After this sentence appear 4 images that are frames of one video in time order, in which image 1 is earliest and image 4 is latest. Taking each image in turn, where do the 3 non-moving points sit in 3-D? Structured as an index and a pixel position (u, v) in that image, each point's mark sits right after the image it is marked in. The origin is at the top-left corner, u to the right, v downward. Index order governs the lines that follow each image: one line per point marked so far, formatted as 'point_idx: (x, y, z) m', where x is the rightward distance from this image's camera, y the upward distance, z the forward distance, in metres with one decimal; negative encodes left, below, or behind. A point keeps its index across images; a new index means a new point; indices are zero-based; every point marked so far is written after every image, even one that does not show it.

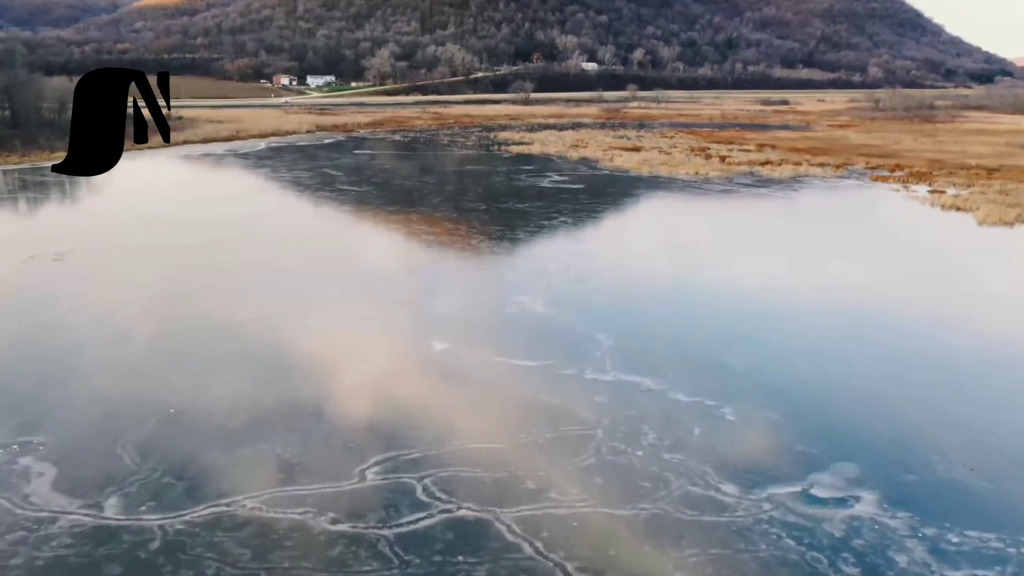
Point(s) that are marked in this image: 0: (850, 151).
0: (+8.8, +3.5, +19.9) m
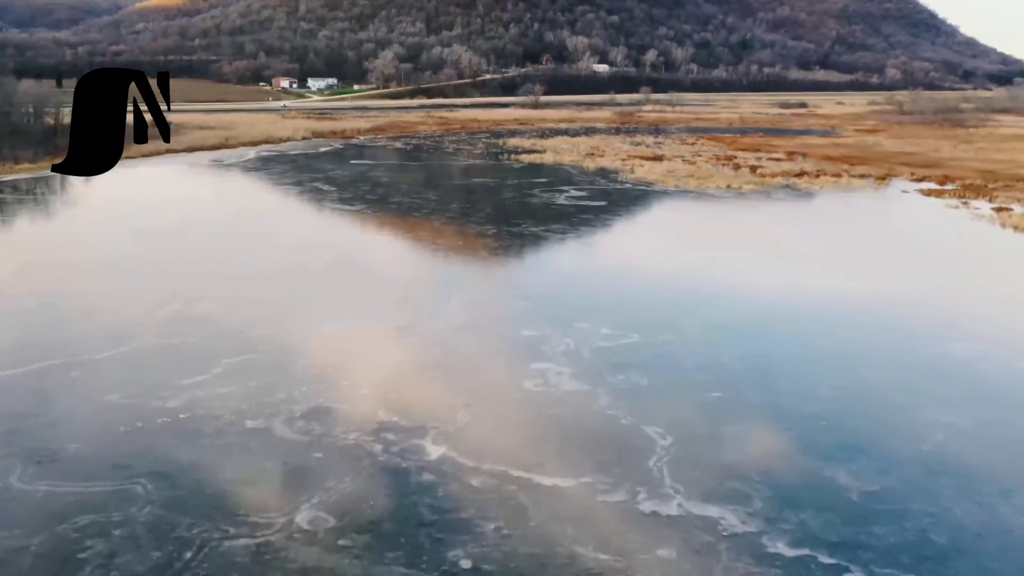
0: (+9.0, +3.0, +18.4) m
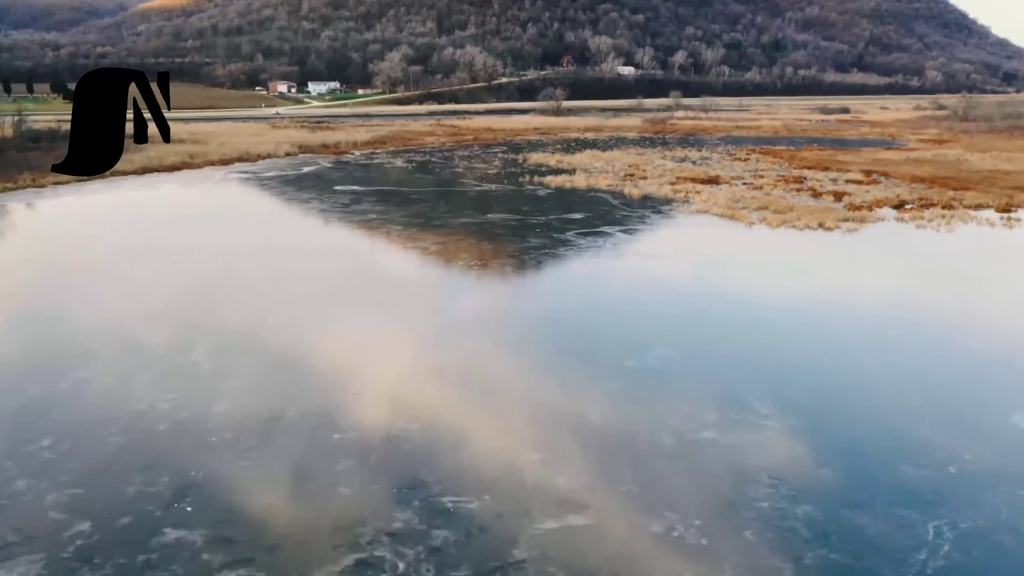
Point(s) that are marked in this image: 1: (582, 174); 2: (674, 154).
0: (+9.4, +2.1, +15.2) m
1: (+1.6, +2.6, +17.4) m
2: (+4.1, +3.4, +19.7) m
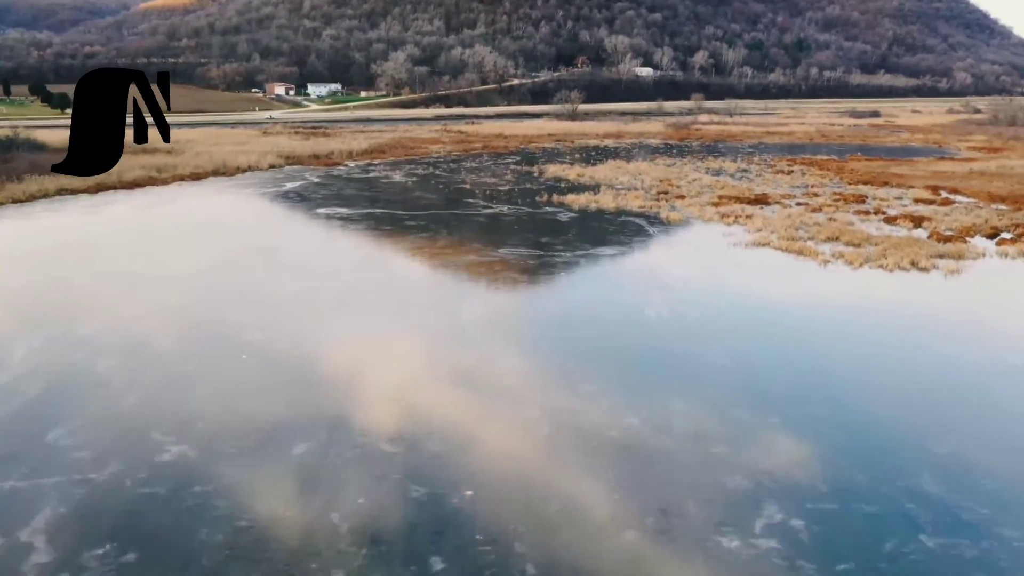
0: (+9.7, +1.5, +13.2) m
1: (+1.8, +2.0, +15.5) m
2: (+4.4, +2.8, +17.7) m
